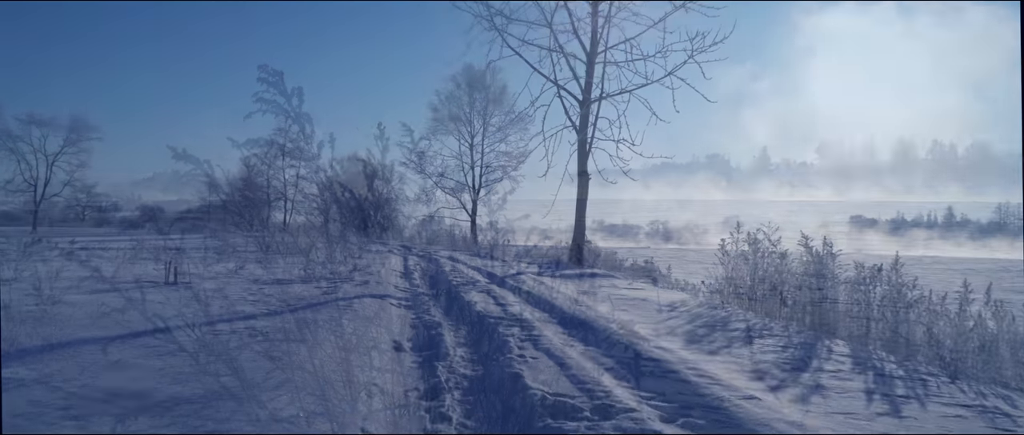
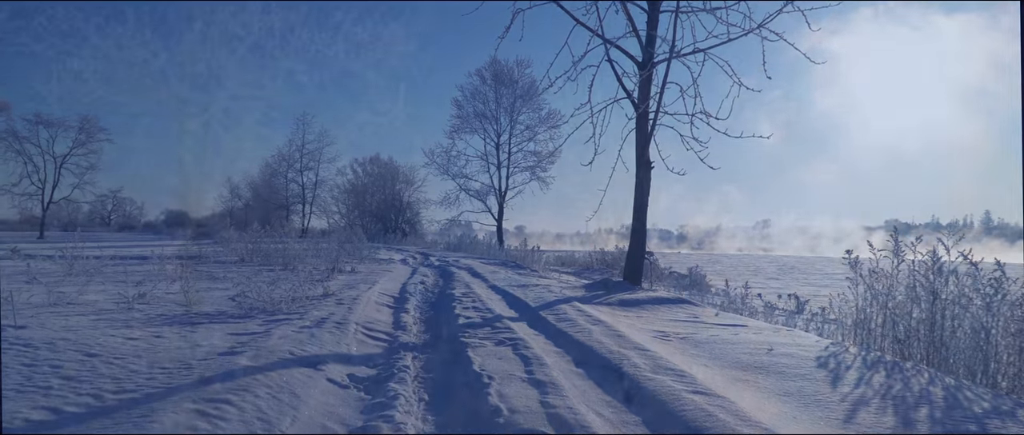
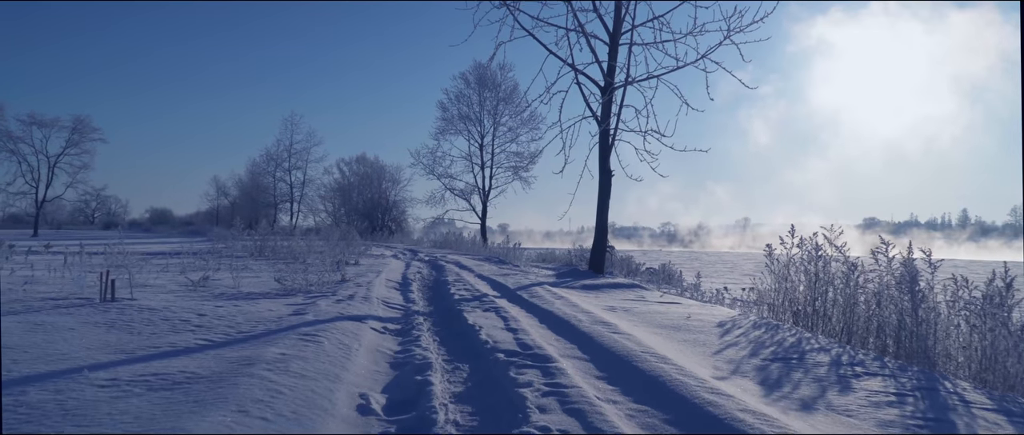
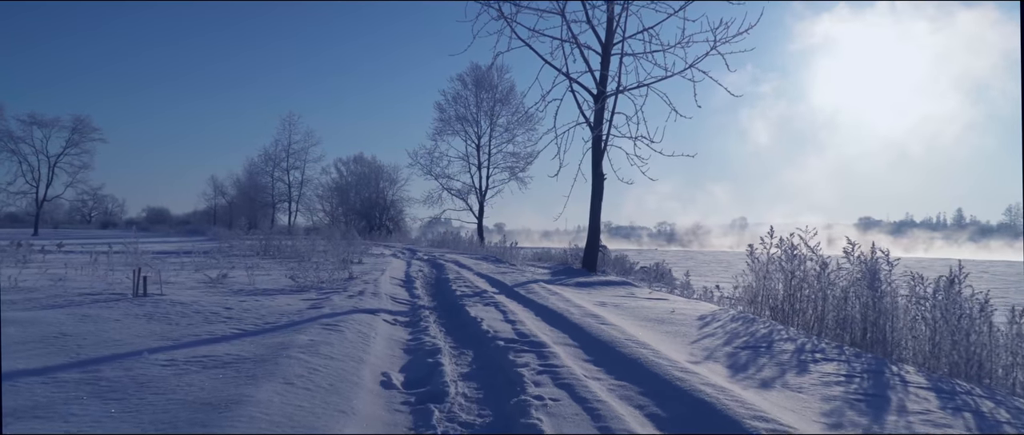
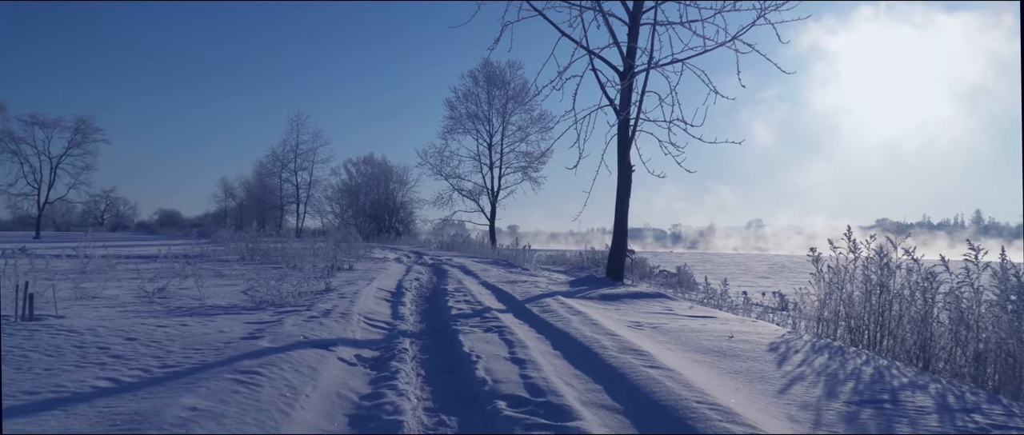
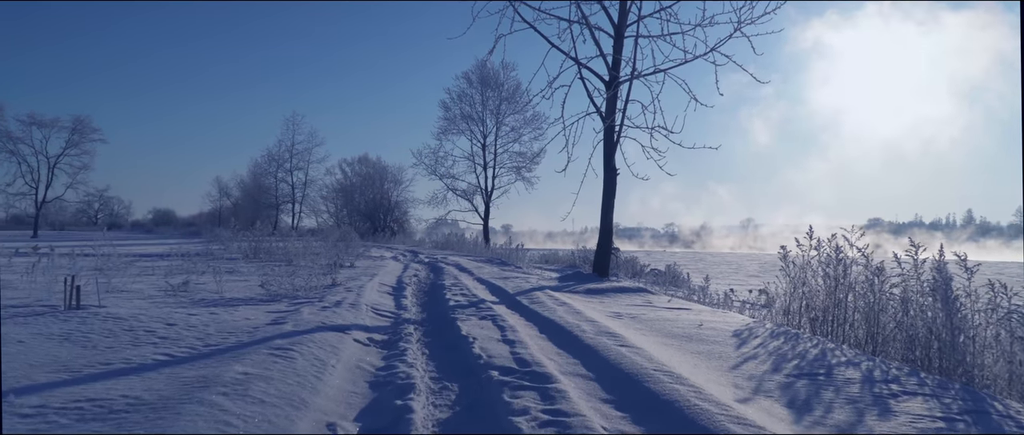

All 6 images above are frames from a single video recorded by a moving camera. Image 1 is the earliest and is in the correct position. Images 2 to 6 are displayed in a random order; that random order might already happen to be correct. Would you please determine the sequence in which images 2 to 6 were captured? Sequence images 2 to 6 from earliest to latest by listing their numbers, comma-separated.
4, 3, 6, 5, 2
